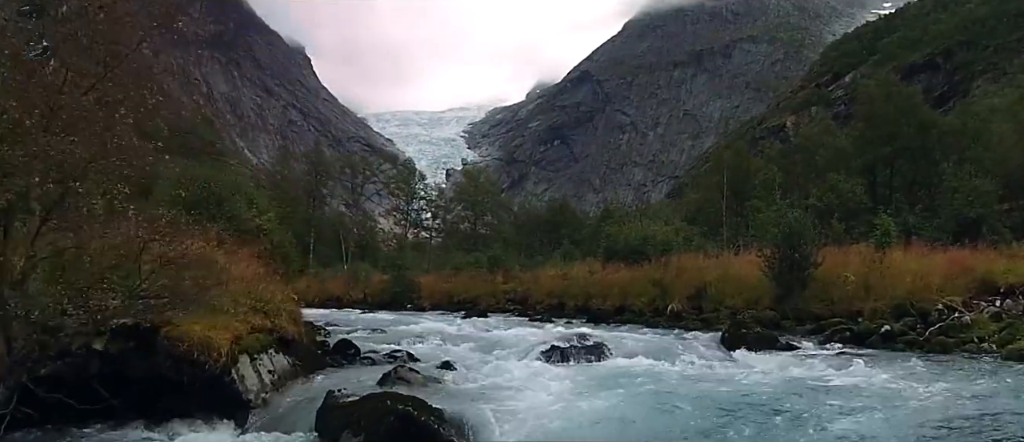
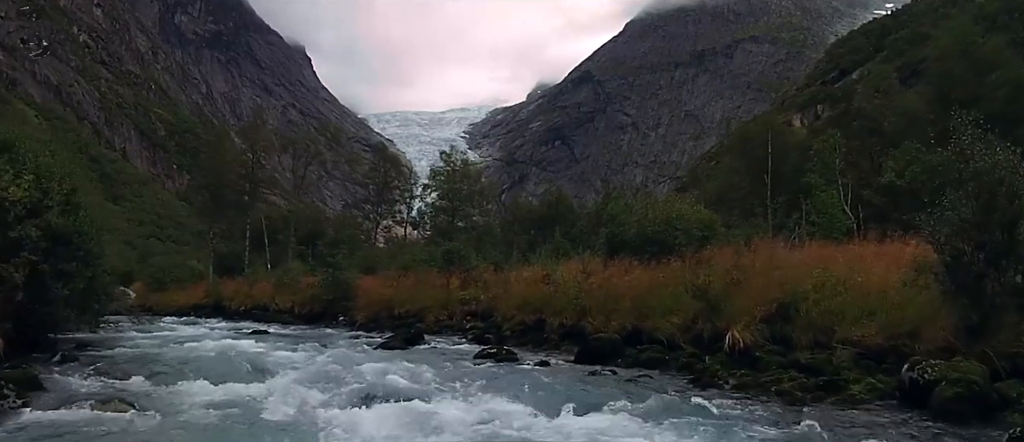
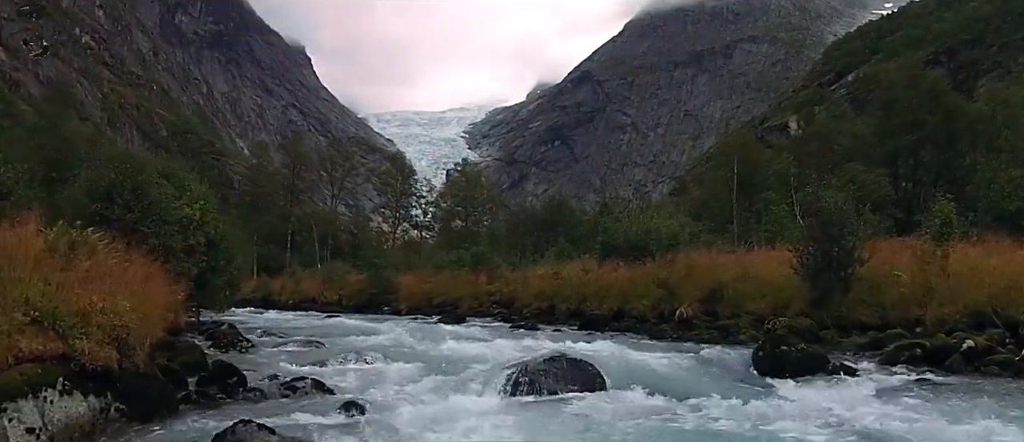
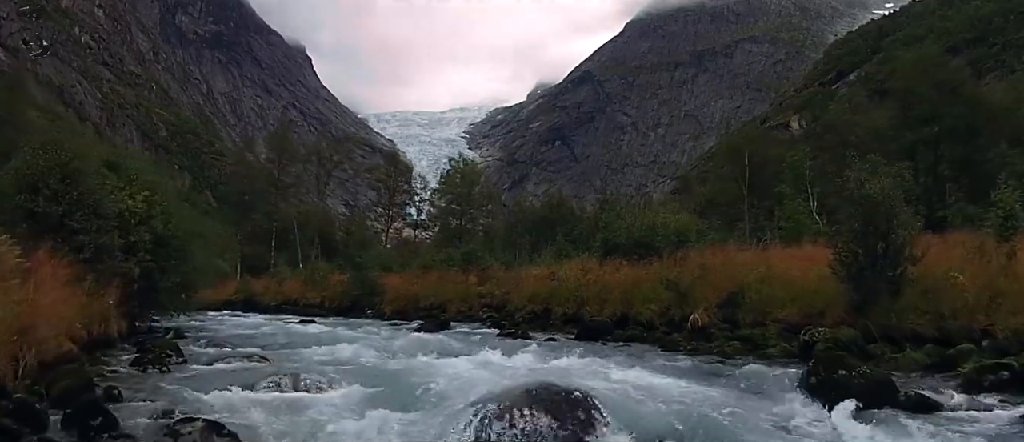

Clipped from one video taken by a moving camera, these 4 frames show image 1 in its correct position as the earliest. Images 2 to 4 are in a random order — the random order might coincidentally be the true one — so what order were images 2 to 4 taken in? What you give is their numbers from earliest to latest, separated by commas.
3, 4, 2
